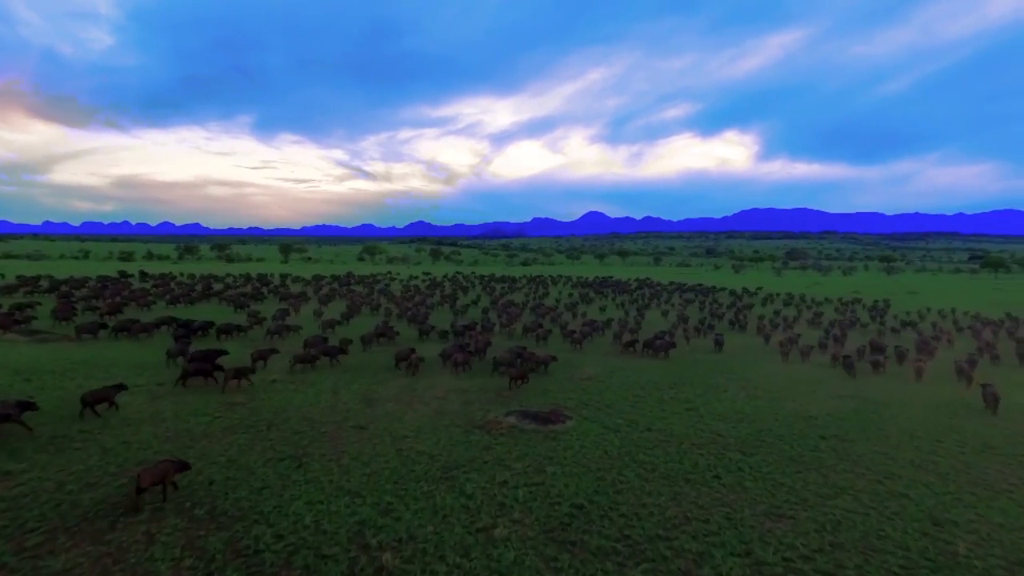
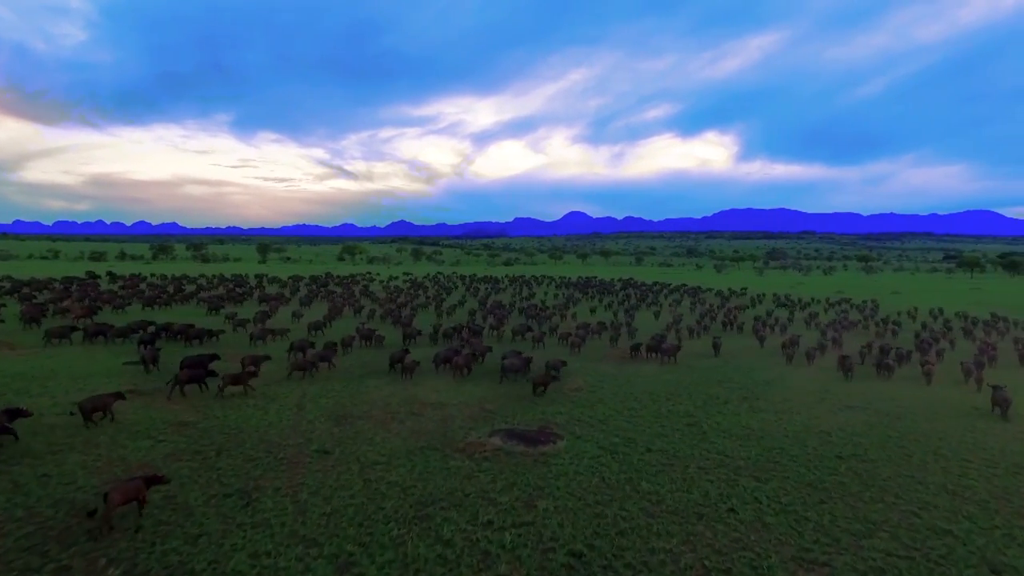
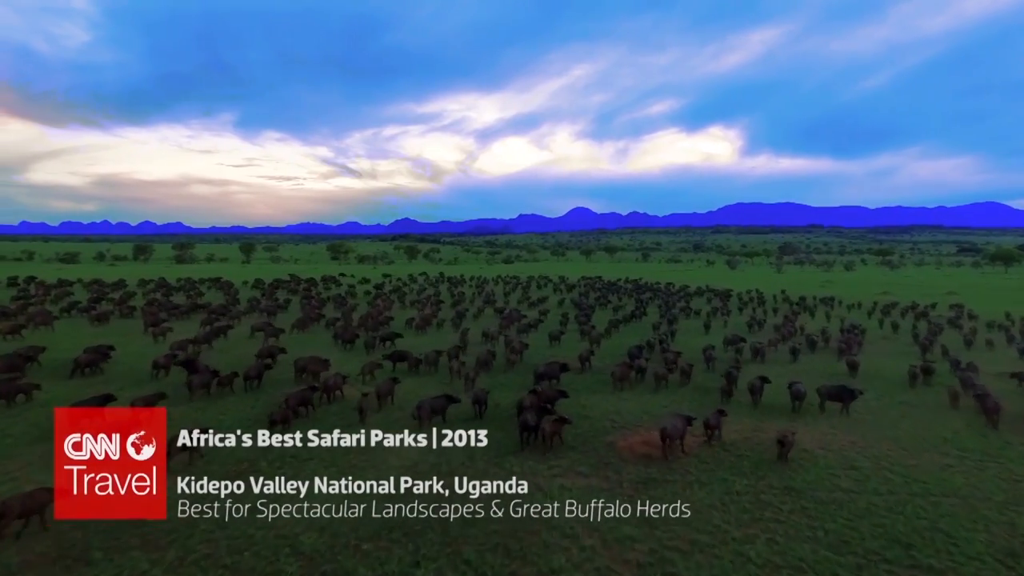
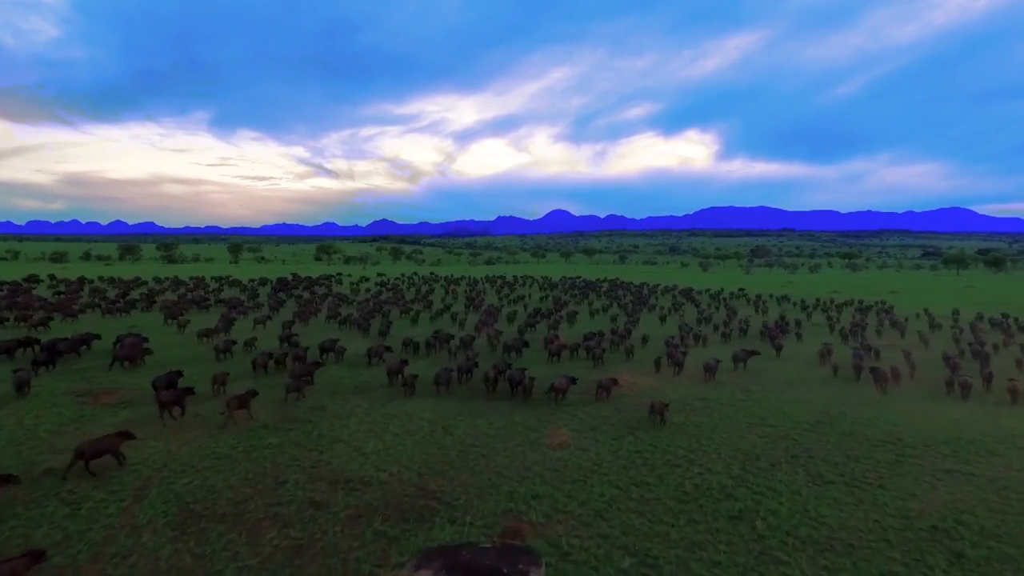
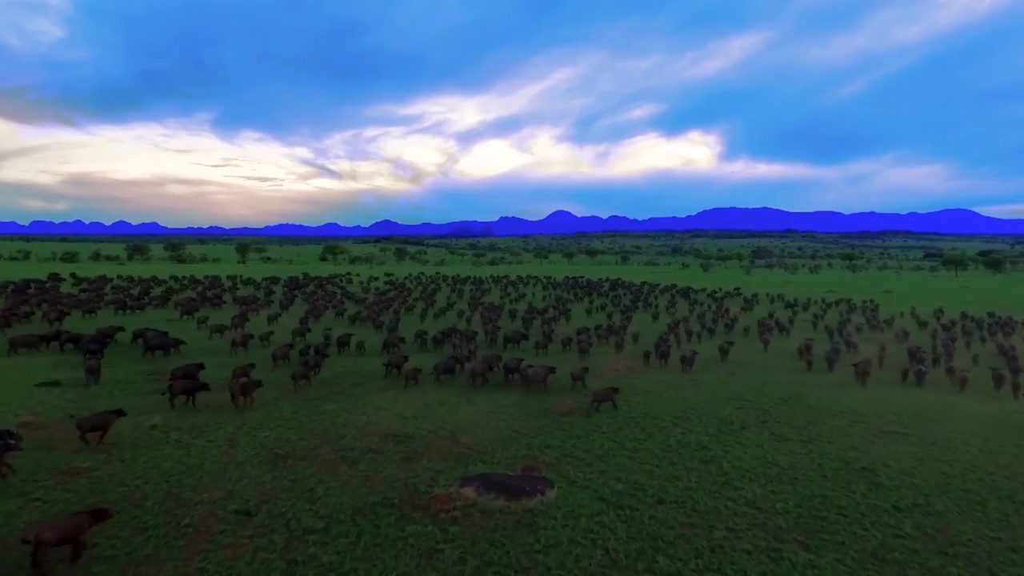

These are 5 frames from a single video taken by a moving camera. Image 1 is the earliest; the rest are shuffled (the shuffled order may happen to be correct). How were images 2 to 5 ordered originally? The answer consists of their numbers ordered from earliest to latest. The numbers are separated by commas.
2, 5, 4, 3
